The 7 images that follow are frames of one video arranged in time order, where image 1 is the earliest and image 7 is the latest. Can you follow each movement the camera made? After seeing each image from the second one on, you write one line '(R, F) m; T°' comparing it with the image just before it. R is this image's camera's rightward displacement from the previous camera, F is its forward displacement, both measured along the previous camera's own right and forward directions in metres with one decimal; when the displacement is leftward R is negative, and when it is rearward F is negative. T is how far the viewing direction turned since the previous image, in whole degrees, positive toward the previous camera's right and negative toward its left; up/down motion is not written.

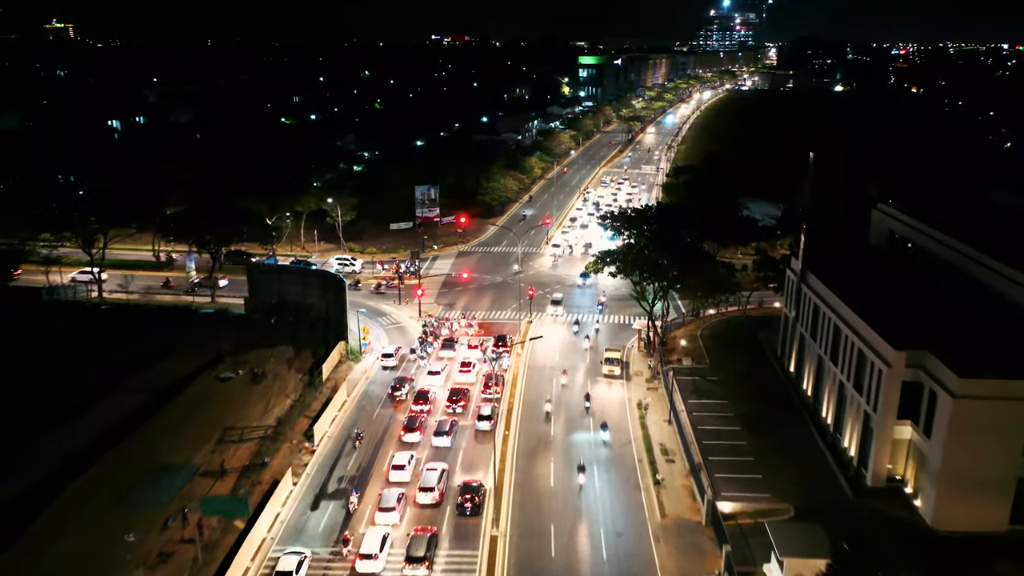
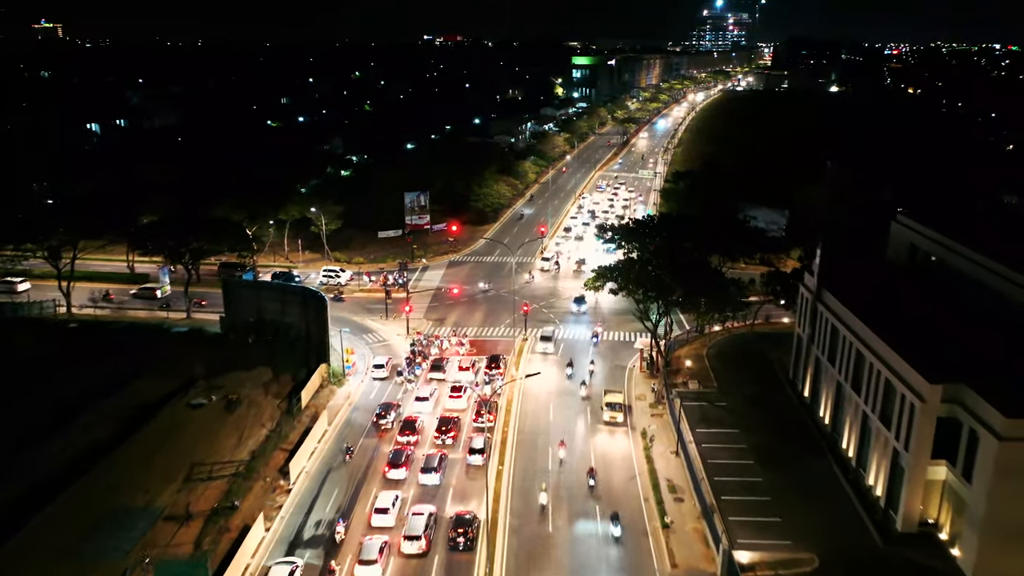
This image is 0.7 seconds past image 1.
(0.0, +3.6) m; +1°
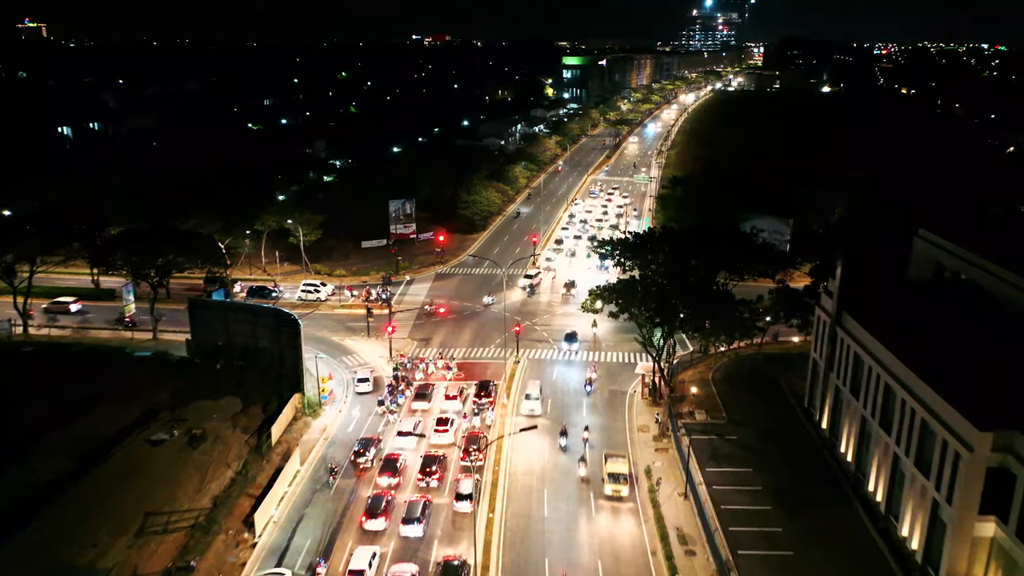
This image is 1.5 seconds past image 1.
(0.0, +4.1) m; +1°
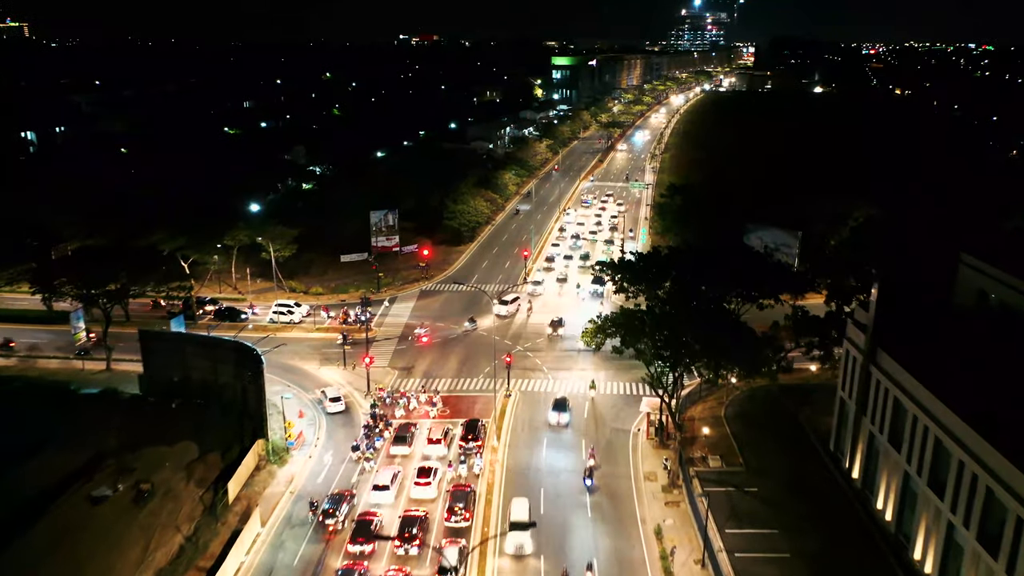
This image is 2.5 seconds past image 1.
(0.0, +5.1) m; +1°
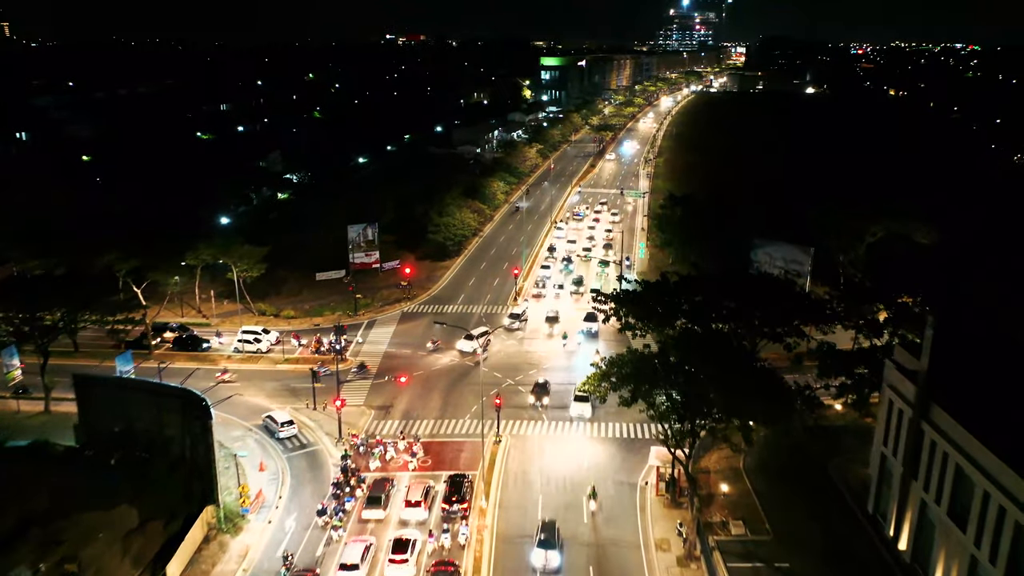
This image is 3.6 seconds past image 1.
(0.0, +5.6) m; +1°
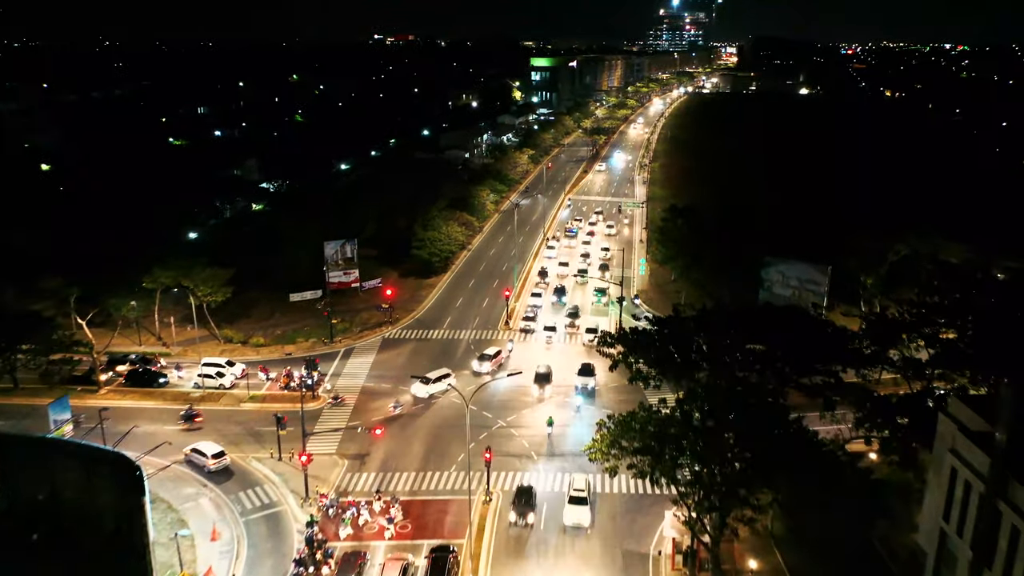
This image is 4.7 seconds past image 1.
(0.0, +5.5) m; +1°
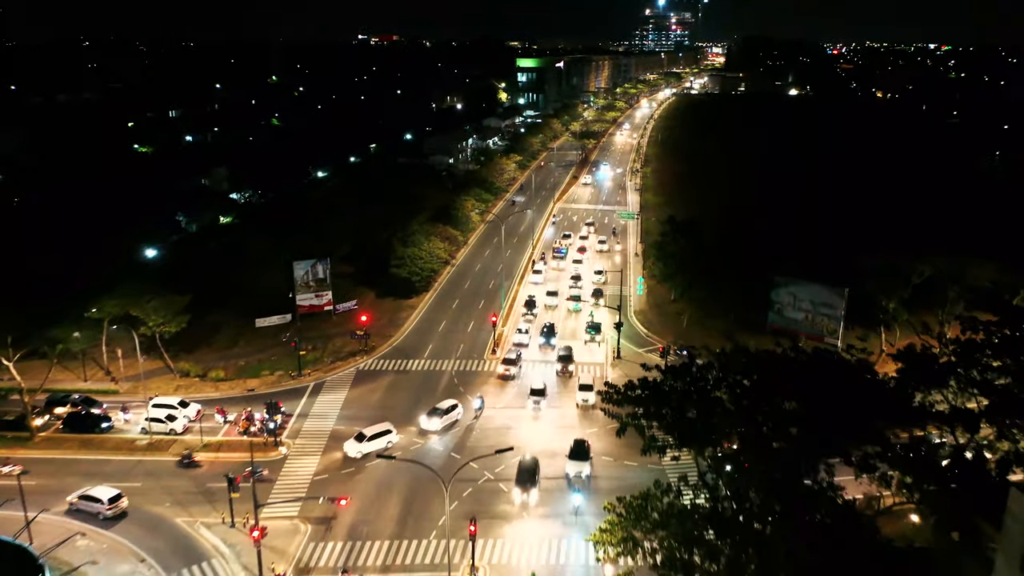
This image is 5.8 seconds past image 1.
(0.0, +5.5) m; +1°
